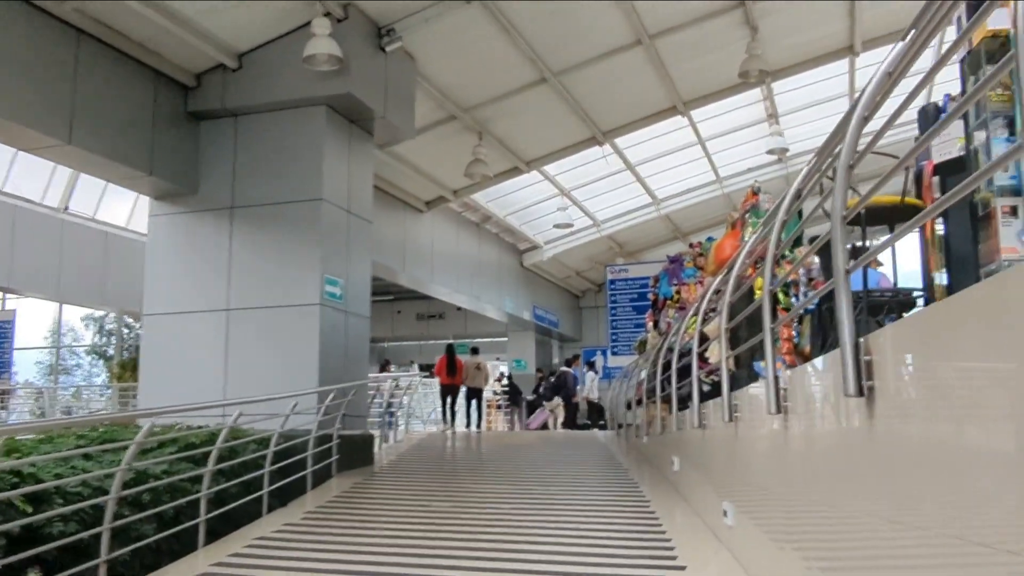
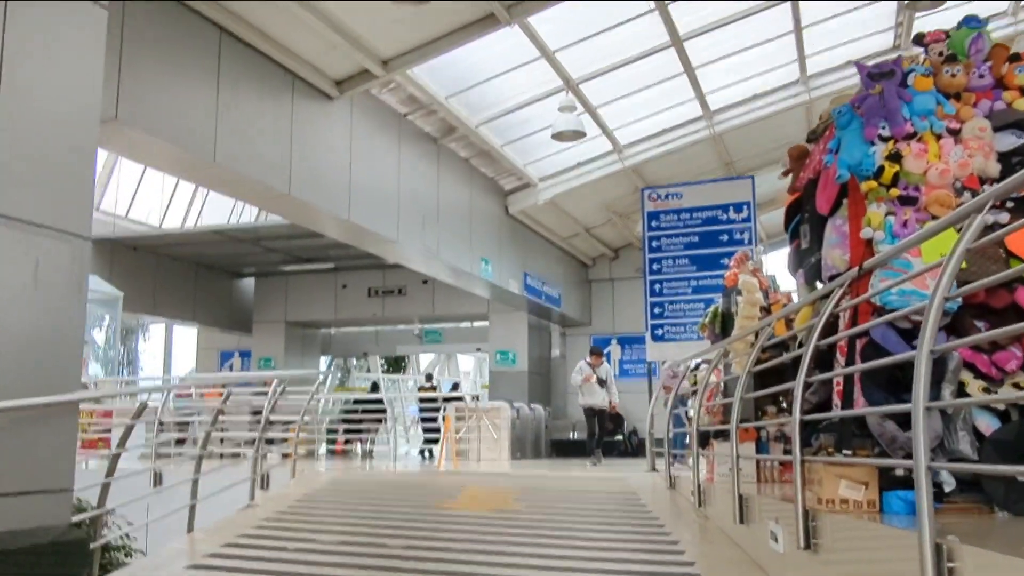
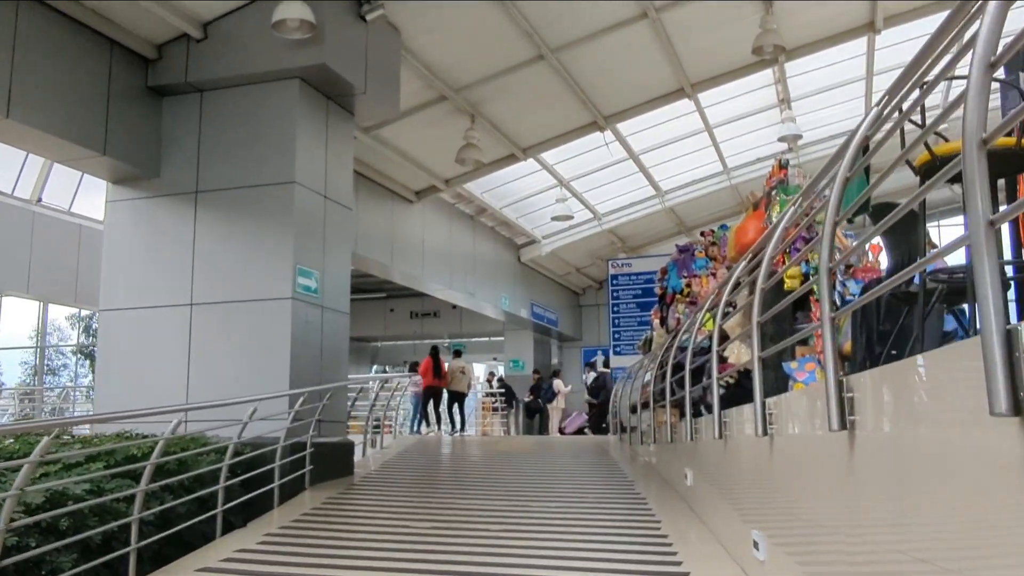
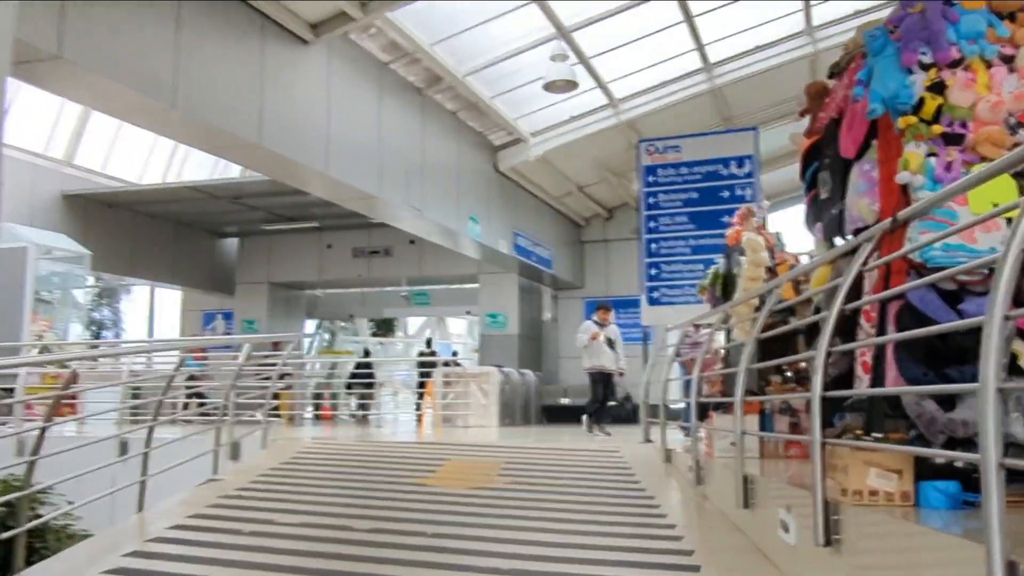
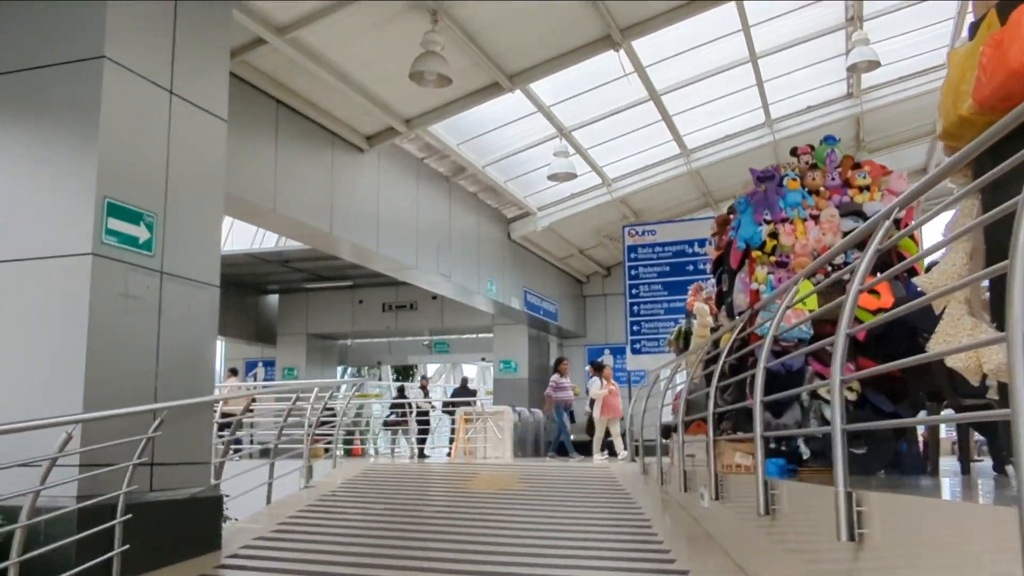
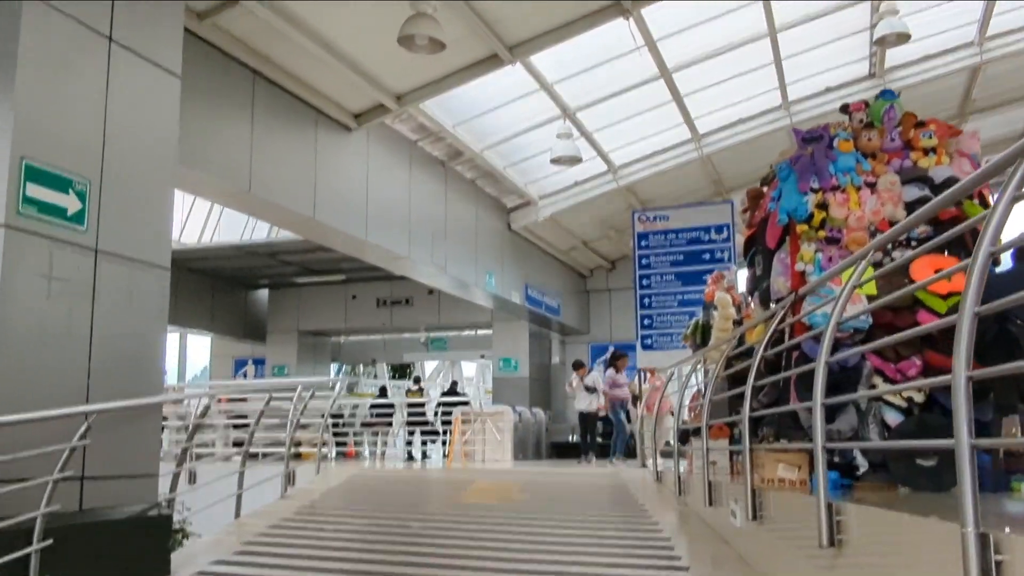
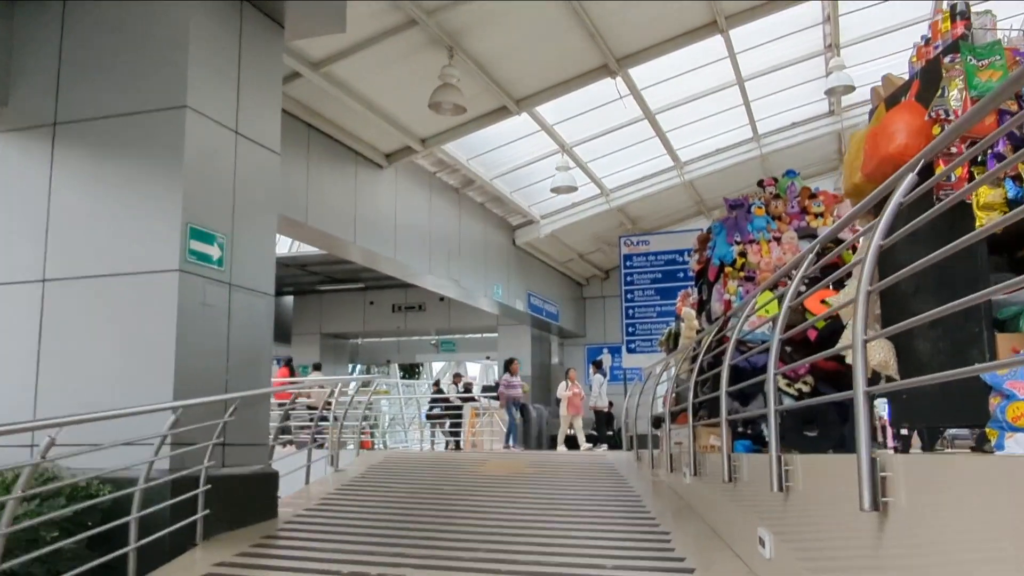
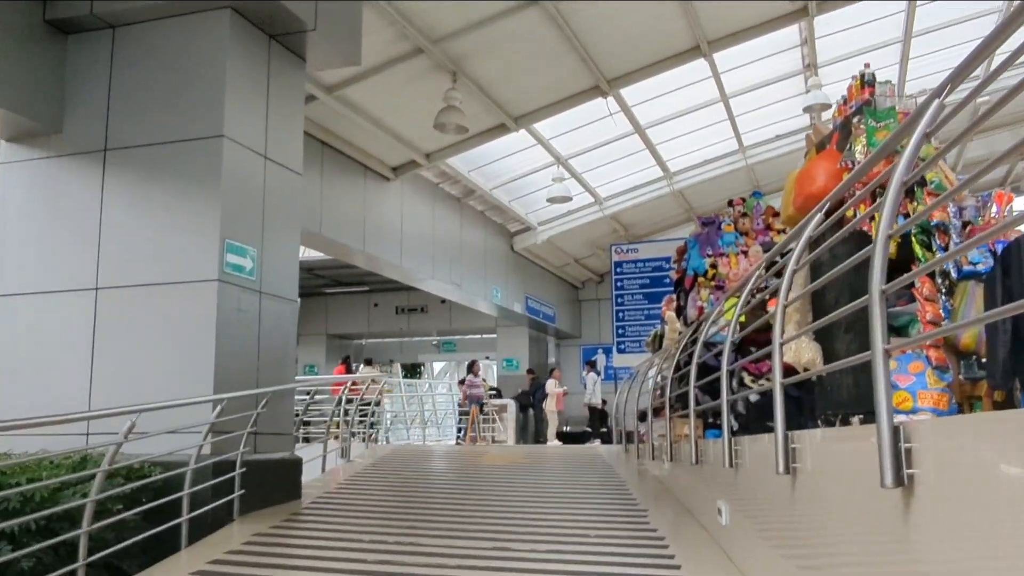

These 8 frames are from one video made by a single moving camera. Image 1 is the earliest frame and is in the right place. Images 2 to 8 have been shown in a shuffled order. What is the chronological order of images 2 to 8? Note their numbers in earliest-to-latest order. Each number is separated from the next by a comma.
3, 8, 7, 5, 6, 2, 4
